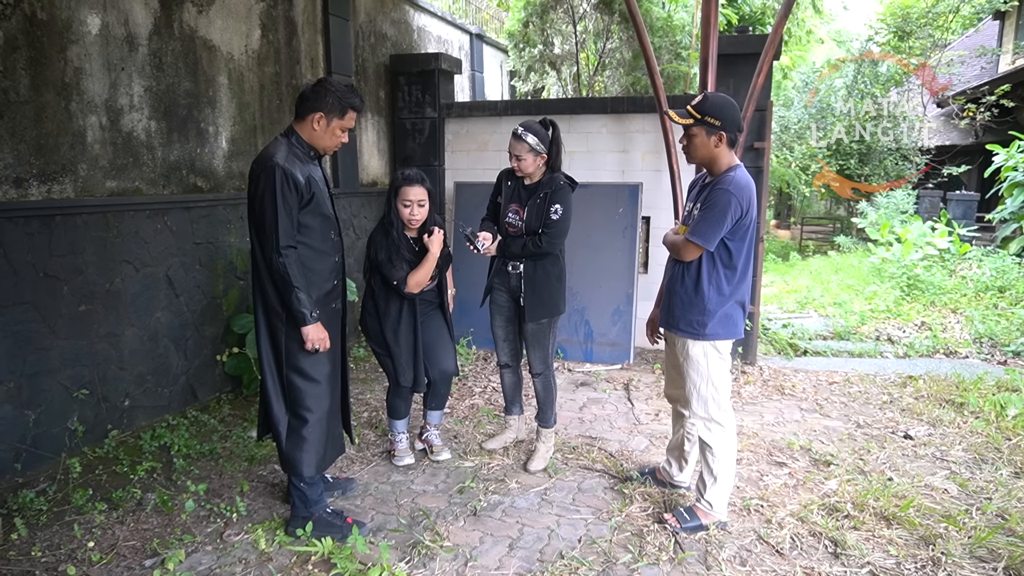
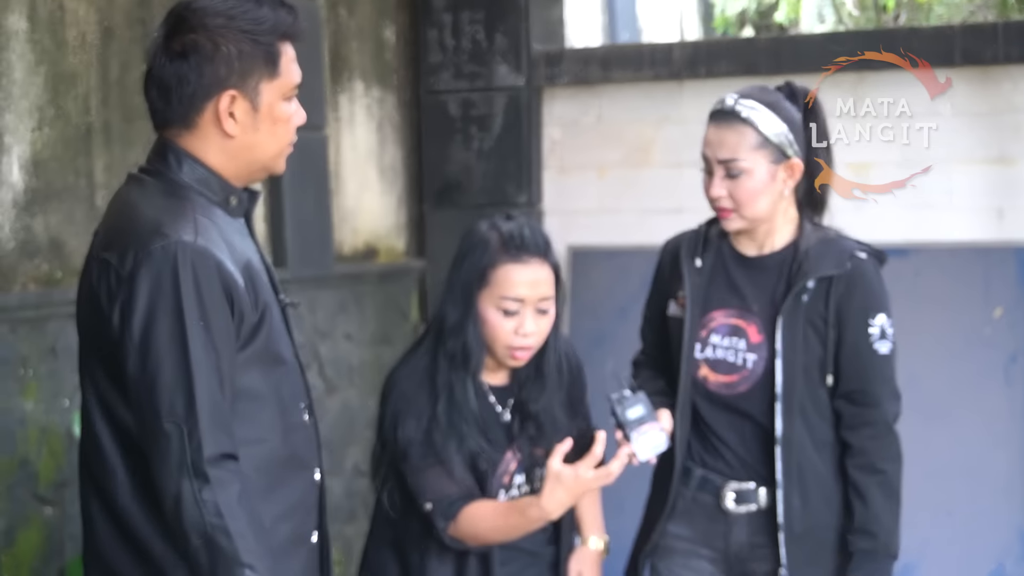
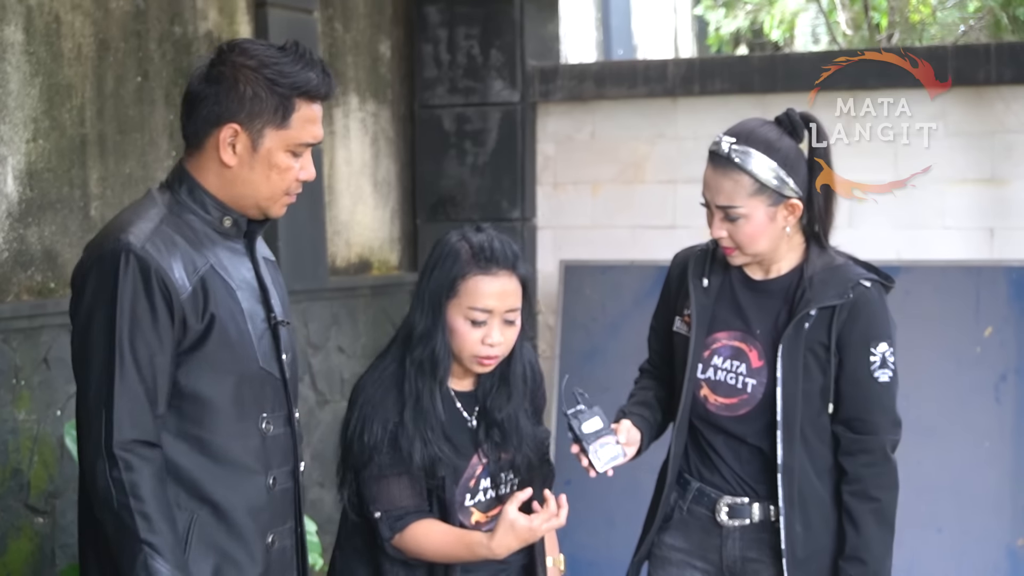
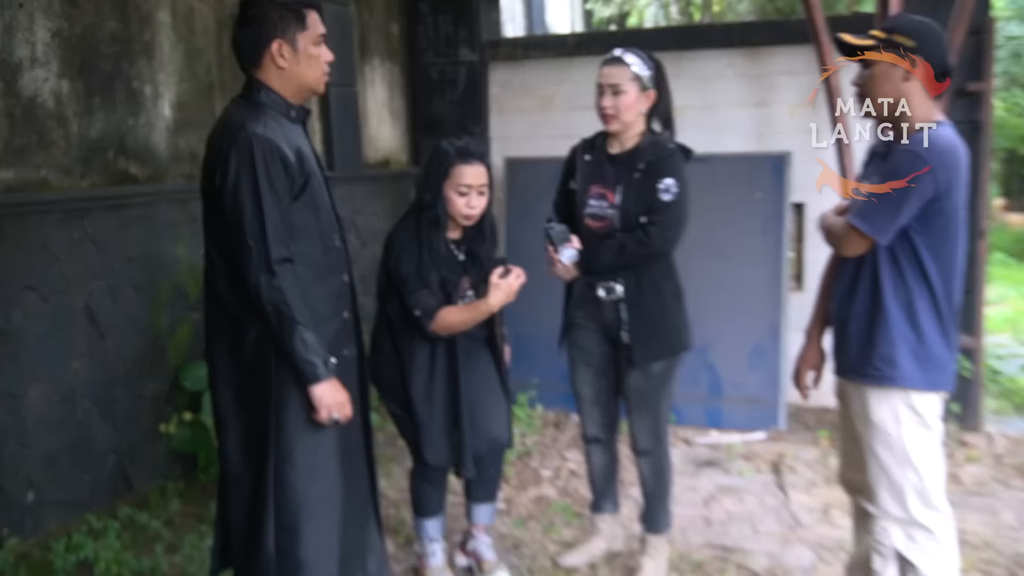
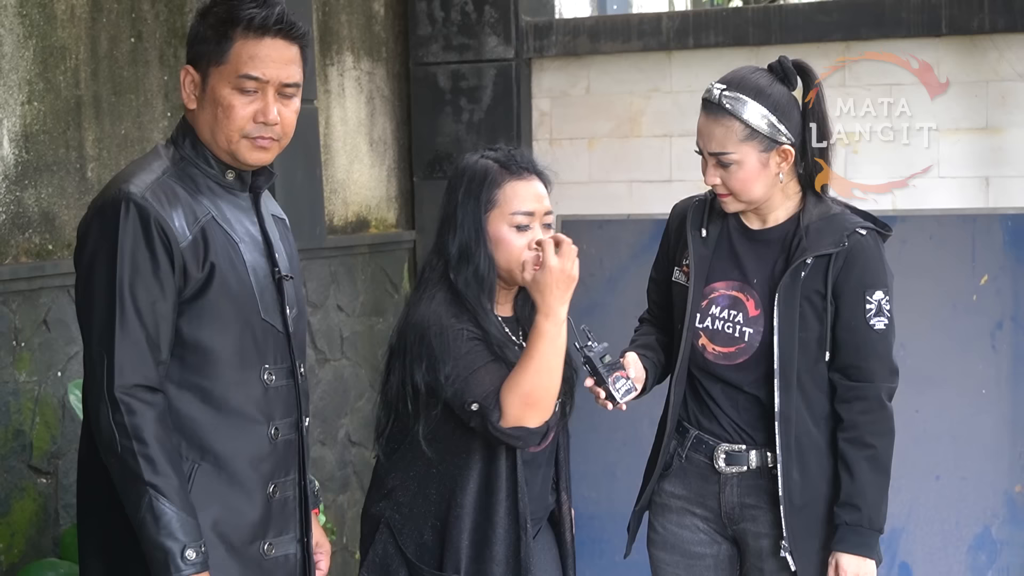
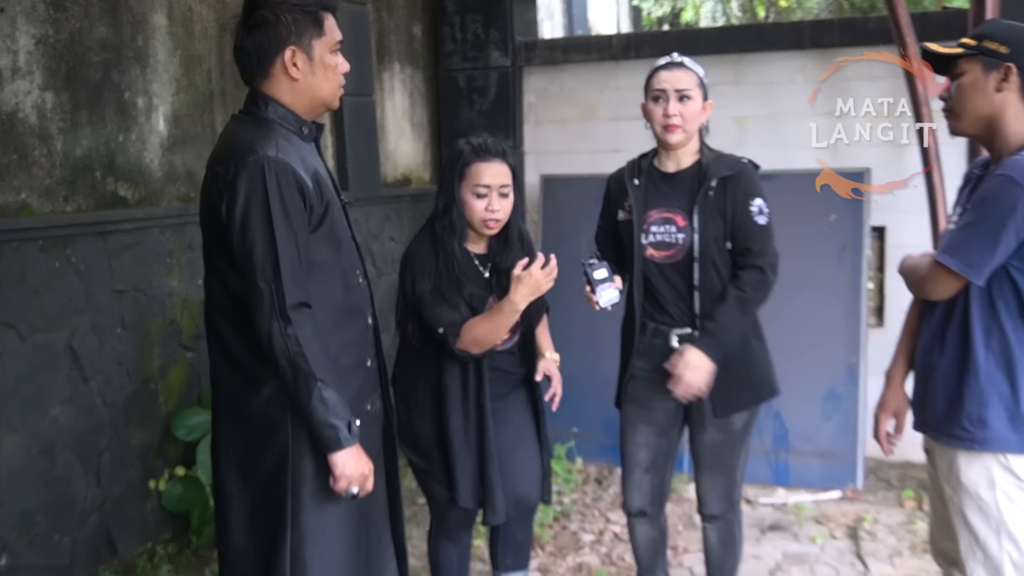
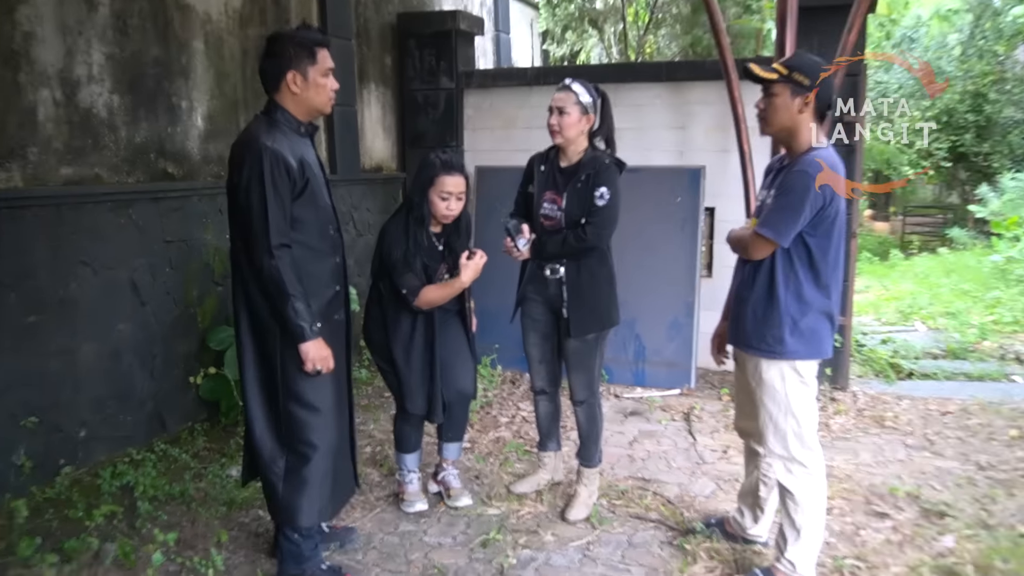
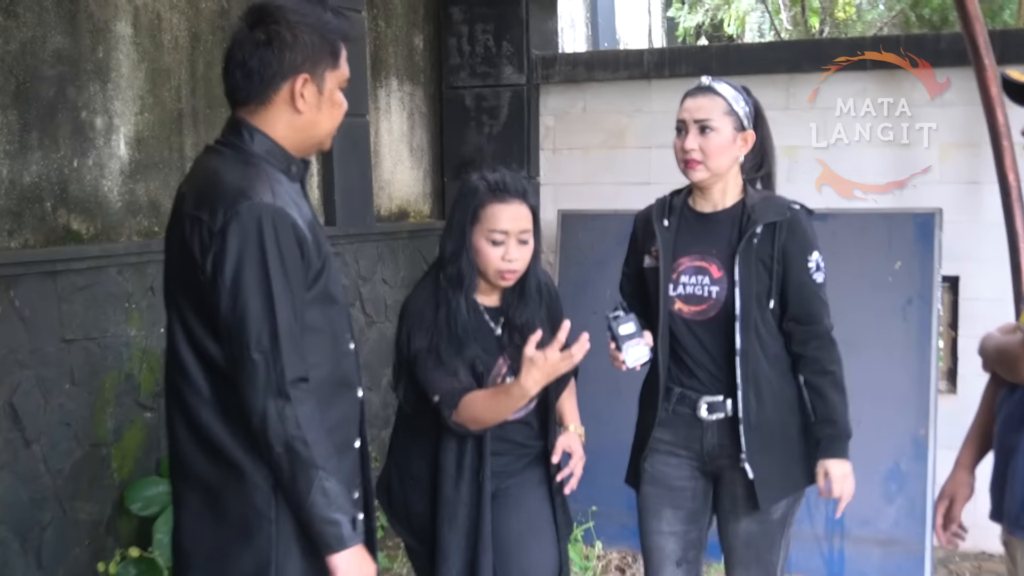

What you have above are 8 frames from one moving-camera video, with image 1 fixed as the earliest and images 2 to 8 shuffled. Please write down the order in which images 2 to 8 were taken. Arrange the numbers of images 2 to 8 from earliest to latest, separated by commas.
7, 4, 6, 8, 2, 3, 5
